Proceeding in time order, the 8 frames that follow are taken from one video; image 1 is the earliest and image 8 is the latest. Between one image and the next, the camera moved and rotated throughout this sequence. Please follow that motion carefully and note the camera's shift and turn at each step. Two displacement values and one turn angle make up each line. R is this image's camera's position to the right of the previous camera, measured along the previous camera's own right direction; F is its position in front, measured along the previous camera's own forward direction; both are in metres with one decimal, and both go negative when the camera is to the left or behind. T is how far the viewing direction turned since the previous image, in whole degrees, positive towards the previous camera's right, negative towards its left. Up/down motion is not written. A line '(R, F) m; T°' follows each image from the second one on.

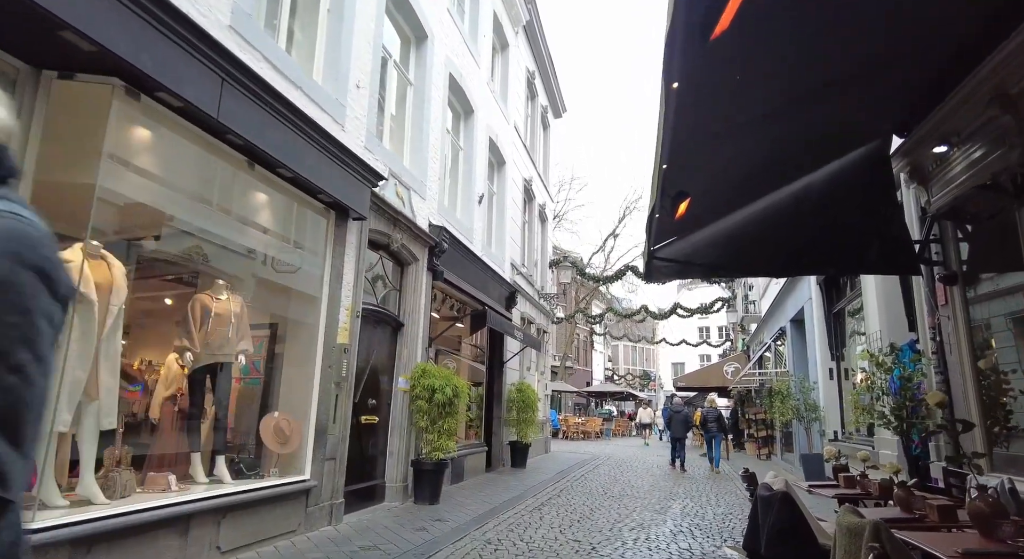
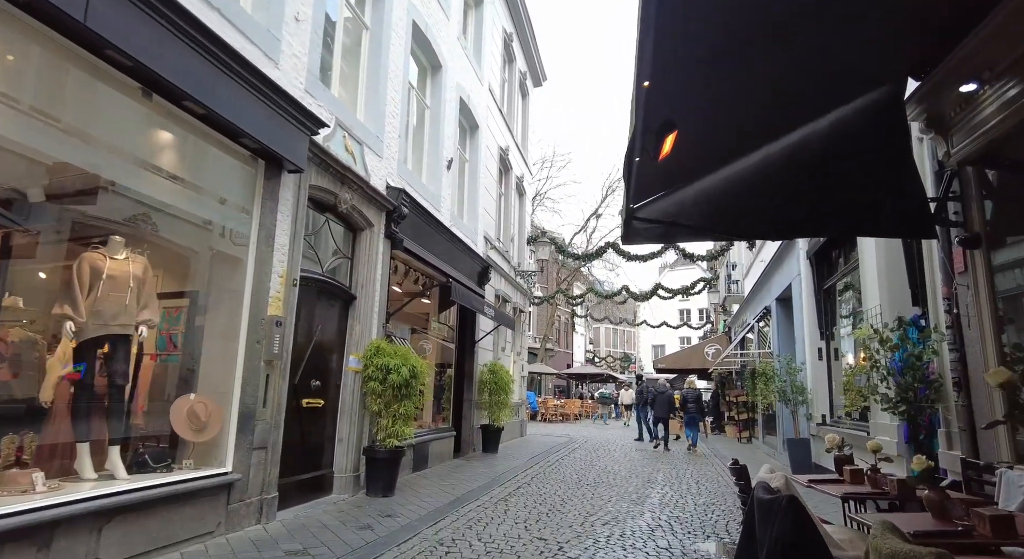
(+0.2, +0.8) m; +2°
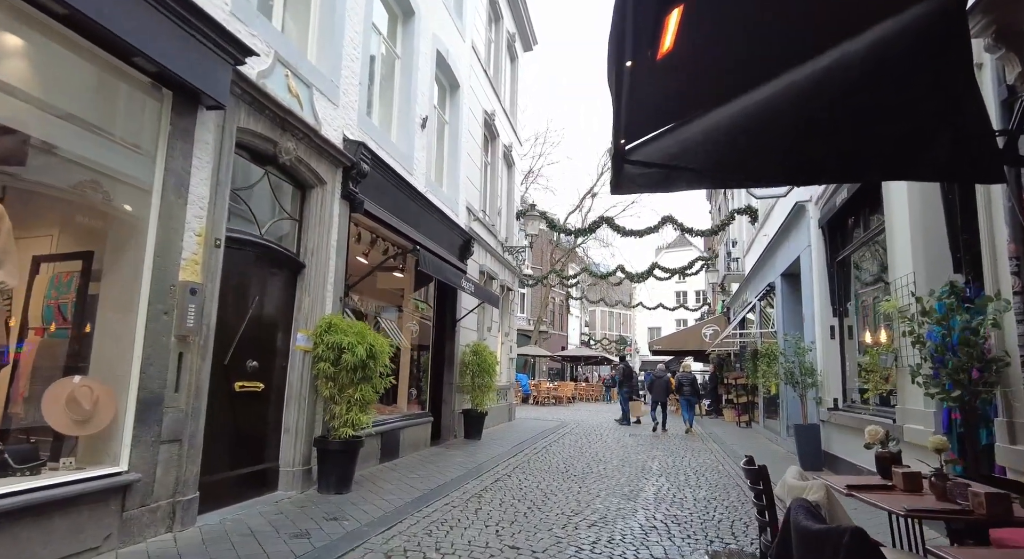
(+0.2, +0.9) m; 0°
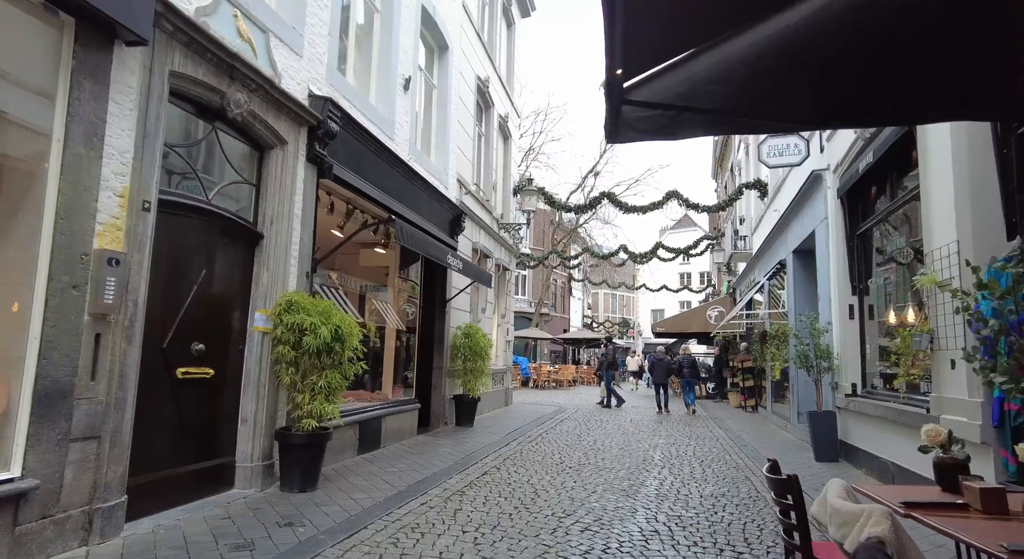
(+0.2, +0.7) m; 0°
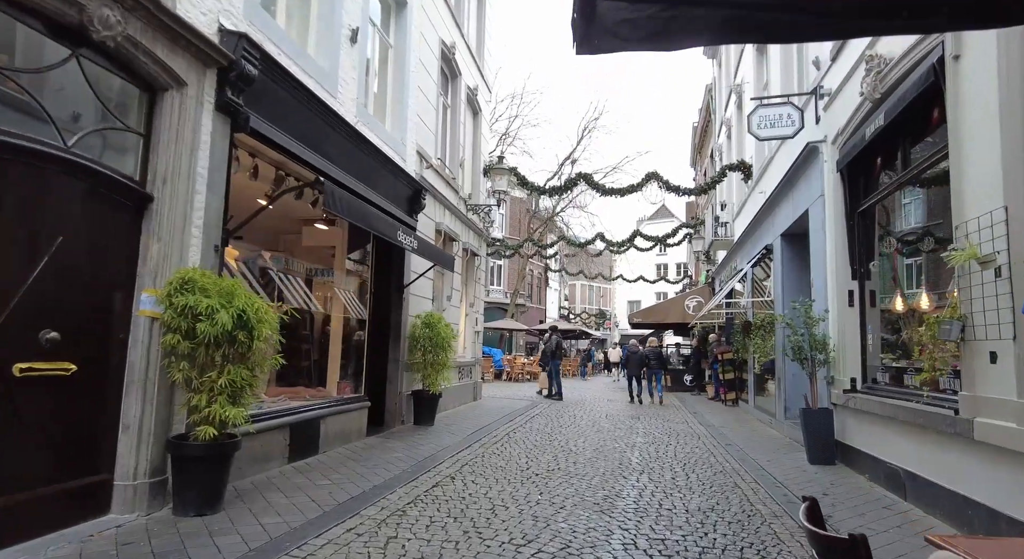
(+0.2, +1.0) m; +2°
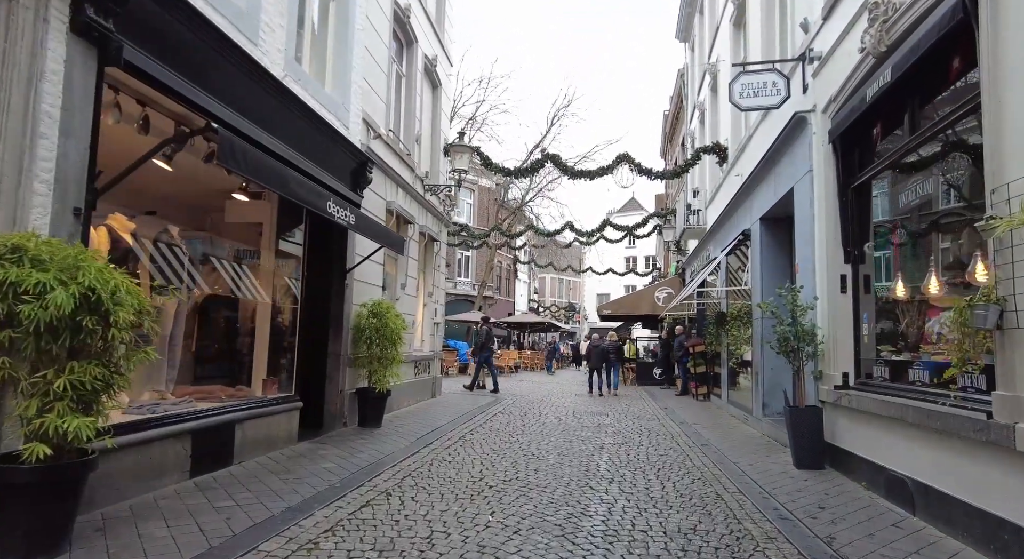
(+0.2, +0.9) m; +3°
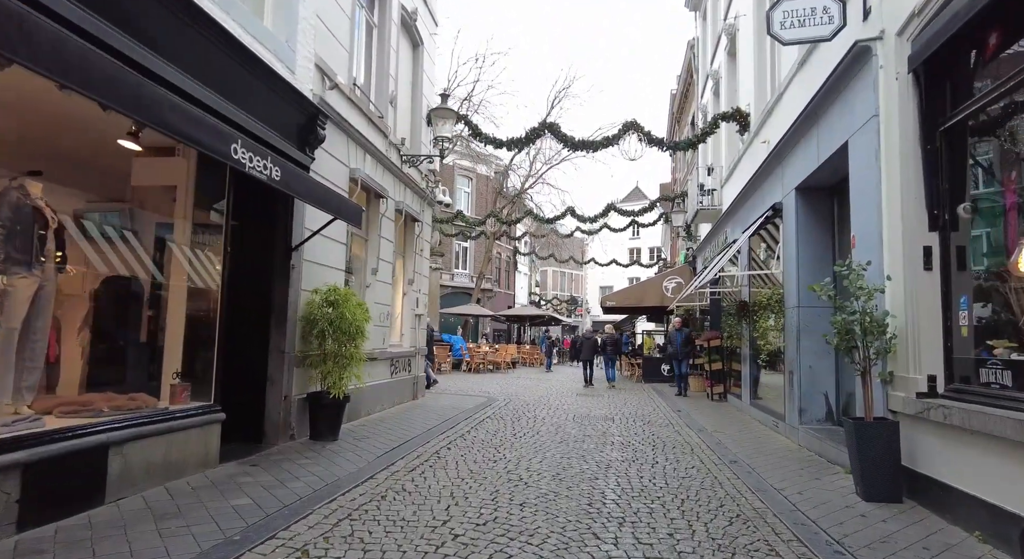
(+0.2, +1.6) m; 0°
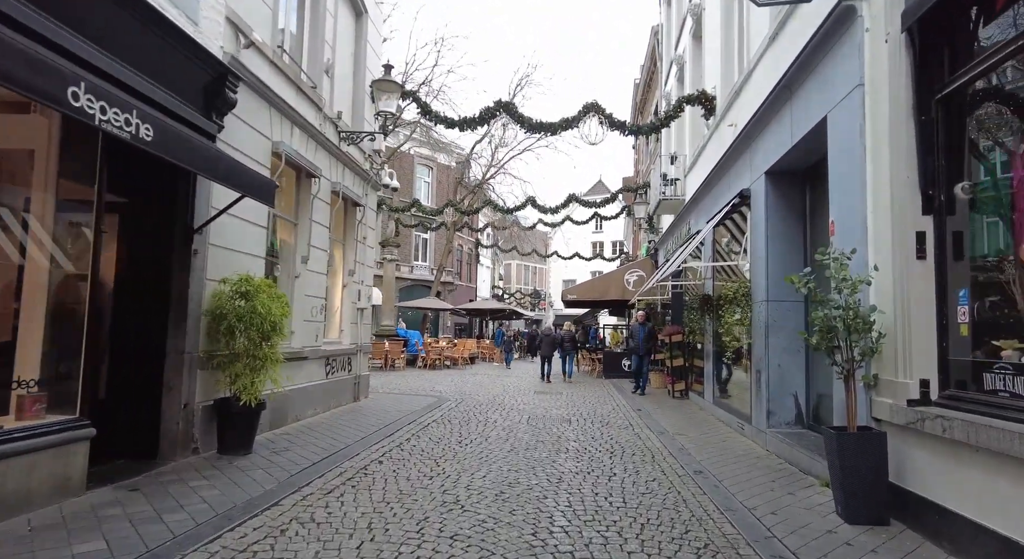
(+0.2, +0.8) m; +3°
